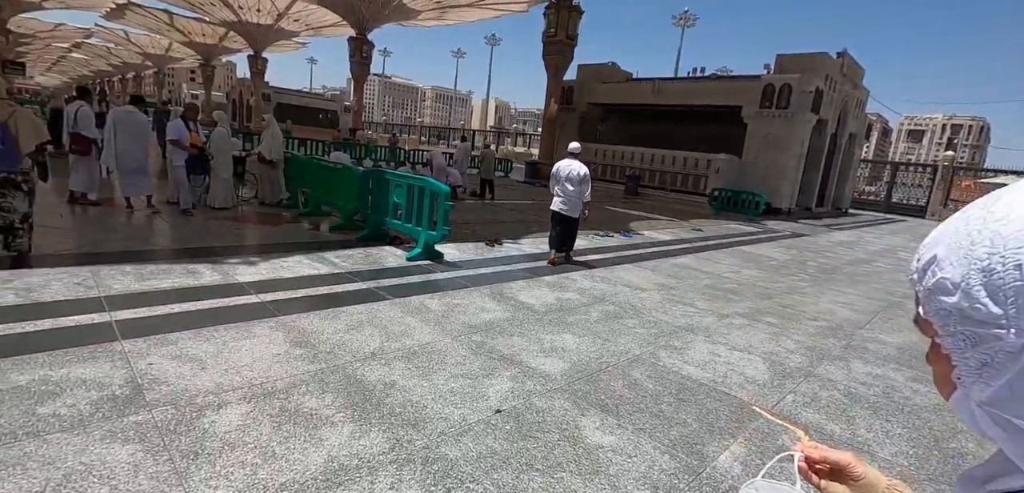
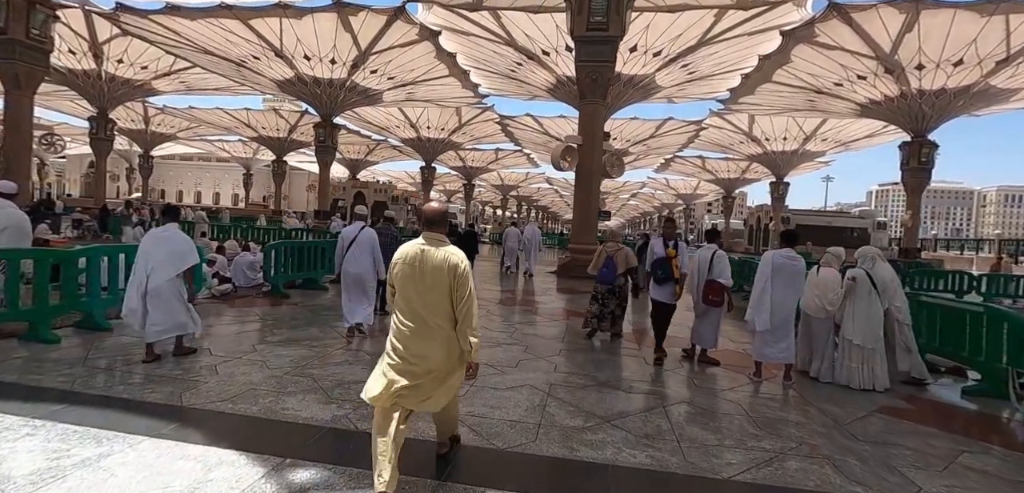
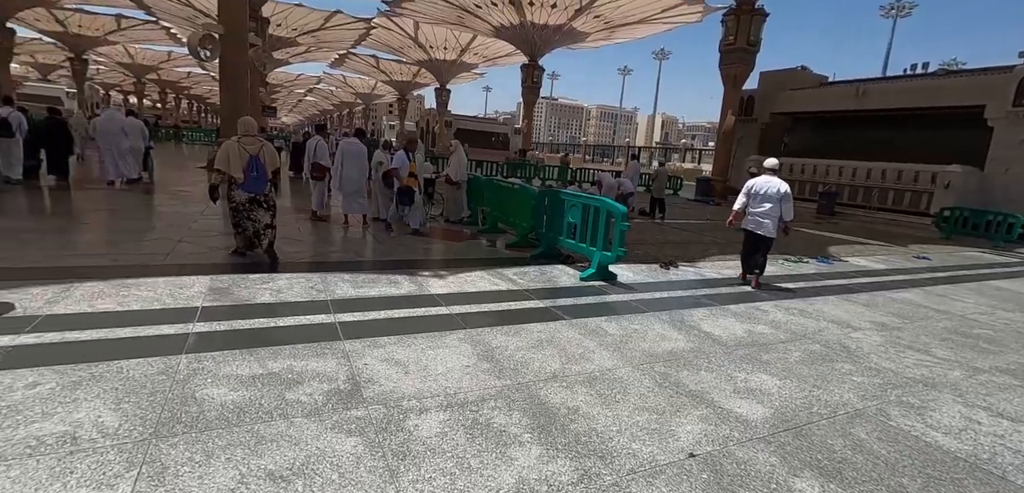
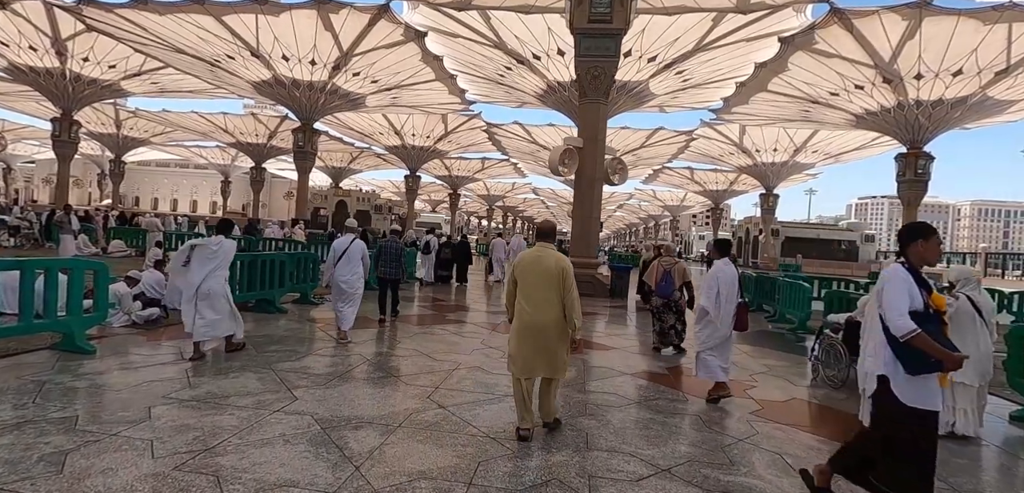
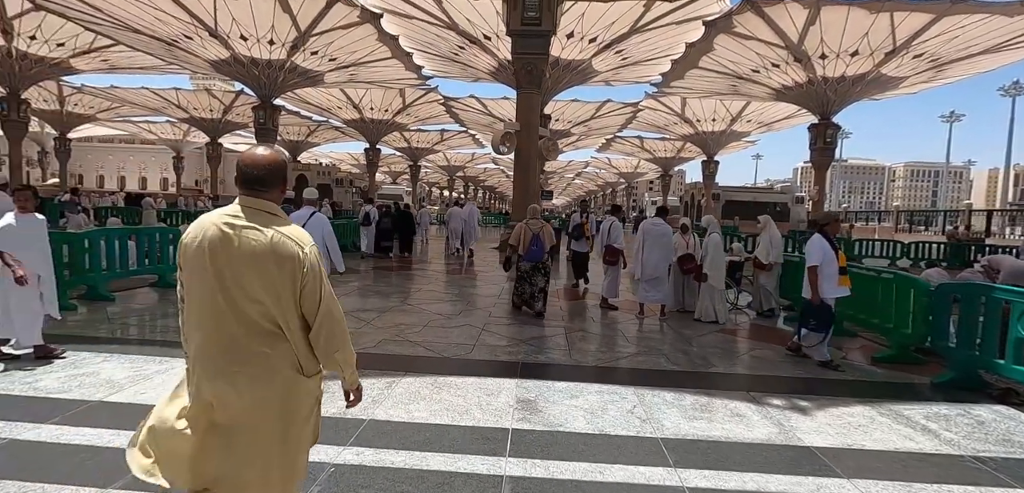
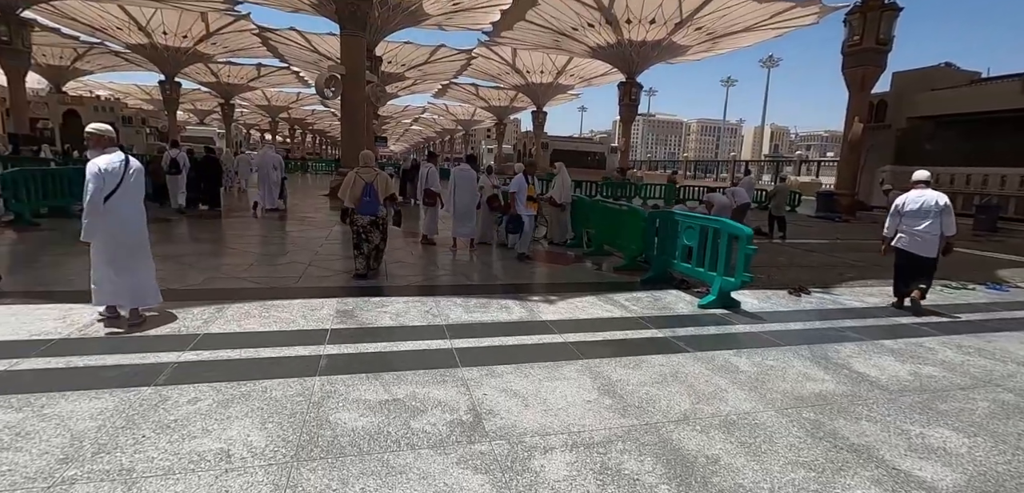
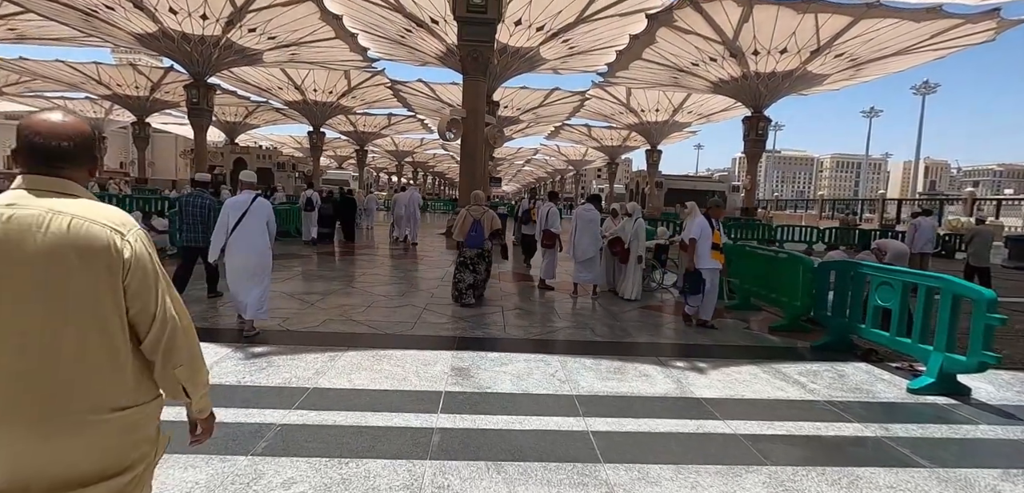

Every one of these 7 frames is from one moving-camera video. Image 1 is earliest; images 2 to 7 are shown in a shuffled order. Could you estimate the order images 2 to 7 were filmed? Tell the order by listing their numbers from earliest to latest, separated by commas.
3, 6, 7, 5, 2, 4
